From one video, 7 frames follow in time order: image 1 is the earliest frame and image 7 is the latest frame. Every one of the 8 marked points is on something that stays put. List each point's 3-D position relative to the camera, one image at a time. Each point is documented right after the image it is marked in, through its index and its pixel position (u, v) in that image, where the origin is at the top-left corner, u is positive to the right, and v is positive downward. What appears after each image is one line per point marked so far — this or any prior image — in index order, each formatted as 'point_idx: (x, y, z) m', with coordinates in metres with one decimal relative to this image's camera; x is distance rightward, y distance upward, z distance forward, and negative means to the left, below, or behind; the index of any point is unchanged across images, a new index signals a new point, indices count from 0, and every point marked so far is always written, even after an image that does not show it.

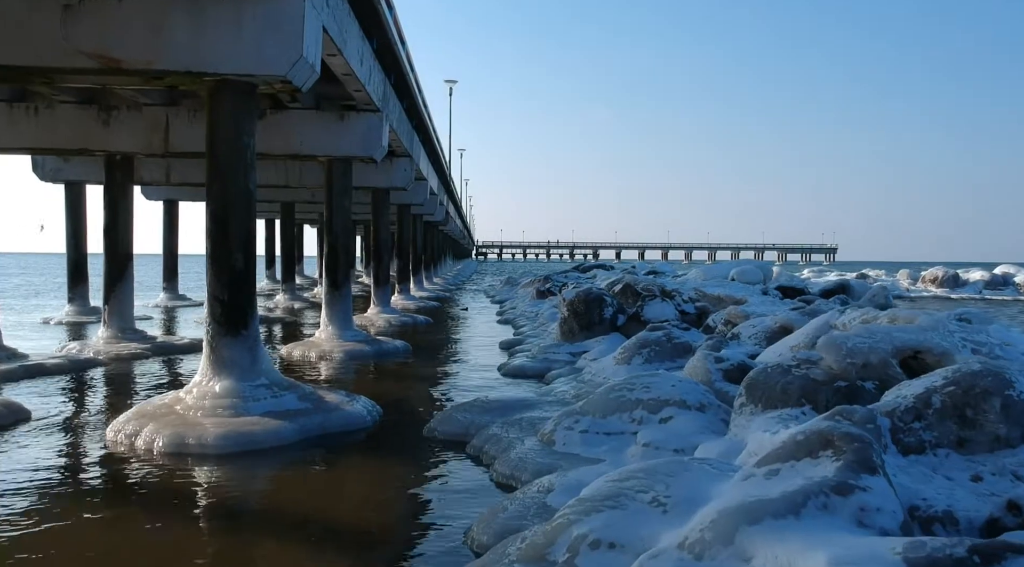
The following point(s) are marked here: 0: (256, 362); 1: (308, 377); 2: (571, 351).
0: (-2.6, -0.8, +9.0) m
1: (-2.9, -1.4, +13.3) m
2: (+0.9, -1.0, +13.1) m
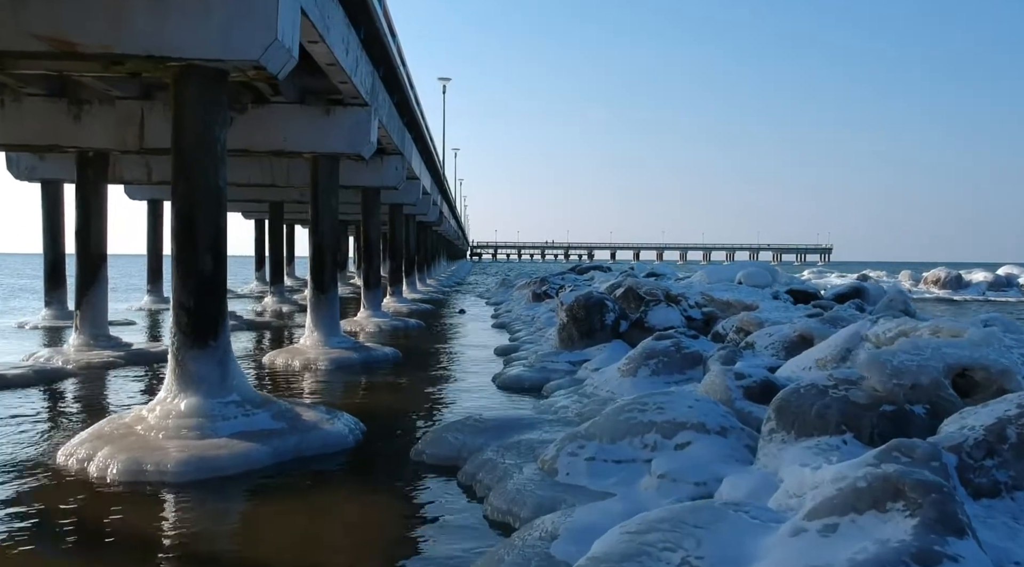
0: (-2.6, -0.9, +8.2) m
1: (-3.0, -1.5, +12.4) m
2: (+0.8, -1.1, +12.3) m
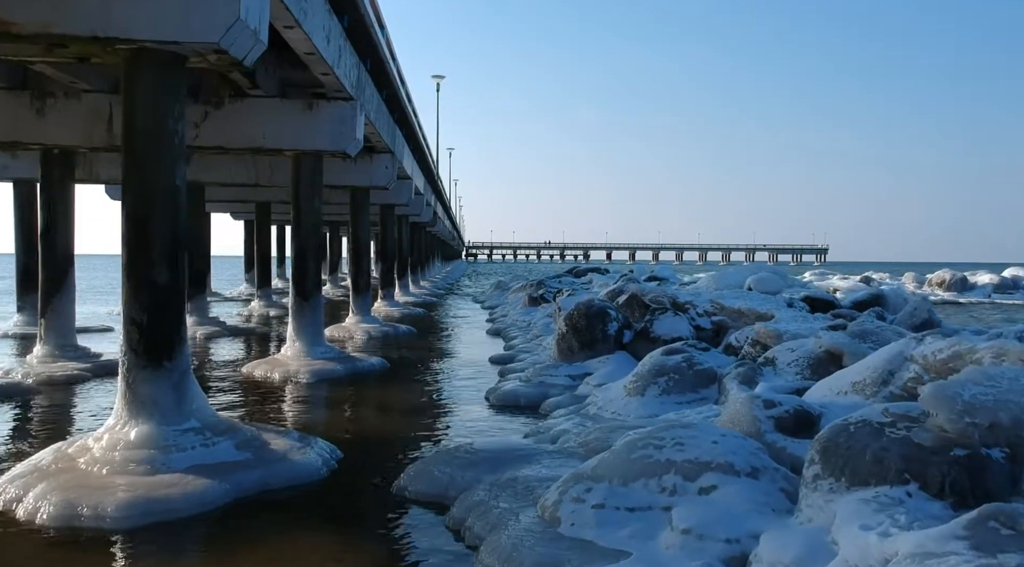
0: (-2.6, -0.9, +7.2) m
1: (-3.0, -1.6, +11.5) m
2: (+0.8, -1.1, +11.4) m
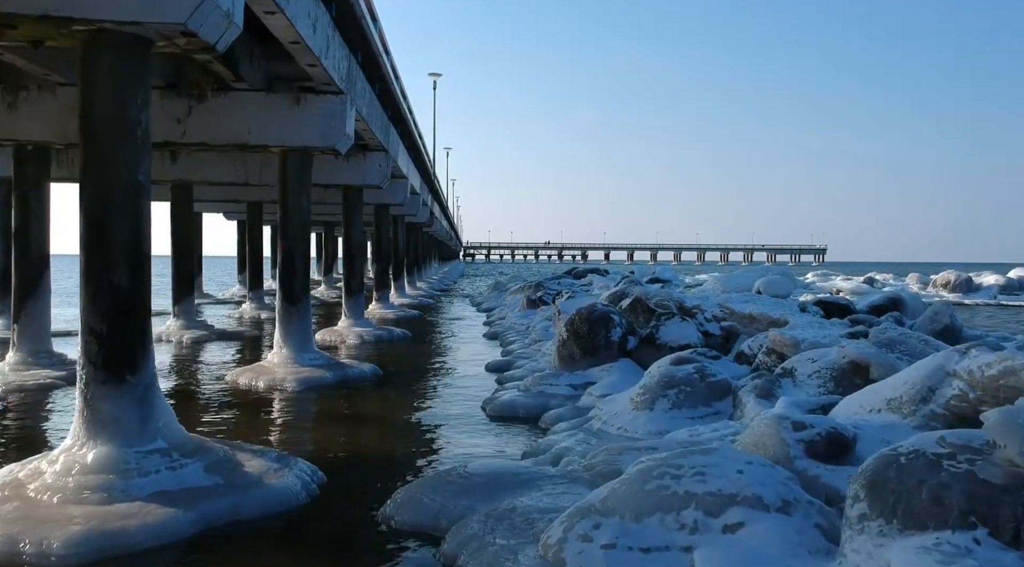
0: (-2.7, -1.0, +6.6) m
1: (-3.1, -1.6, +10.8) m
2: (+0.7, -1.2, +10.7) m
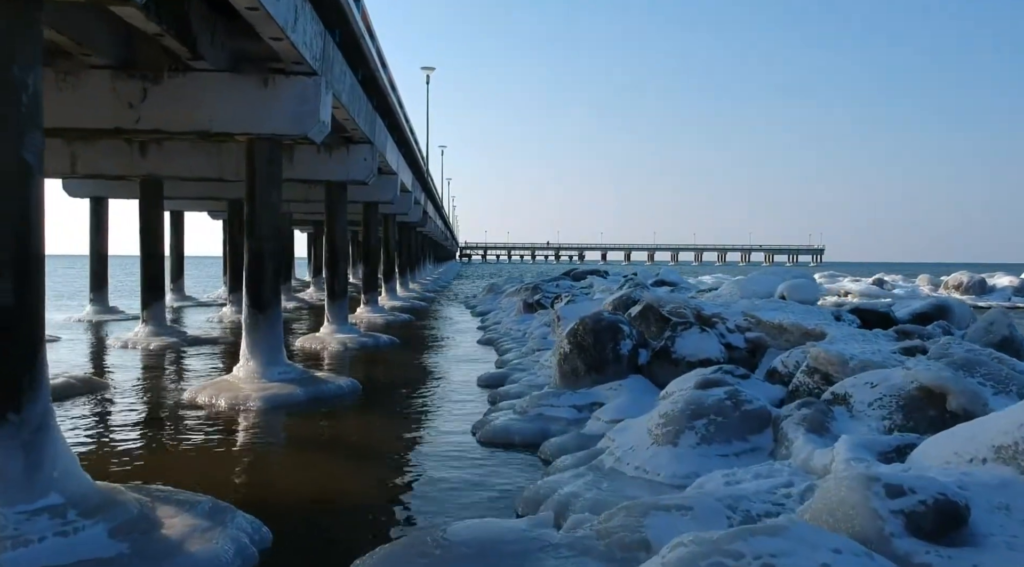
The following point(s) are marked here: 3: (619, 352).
0: (-2.7, -1.0, +5.1) m
1: (-3.1, -1.7, +9.4) m
2: (+0.7, -1.2, +9.3) m
3: (+1.2, -0.8, +9.8) m
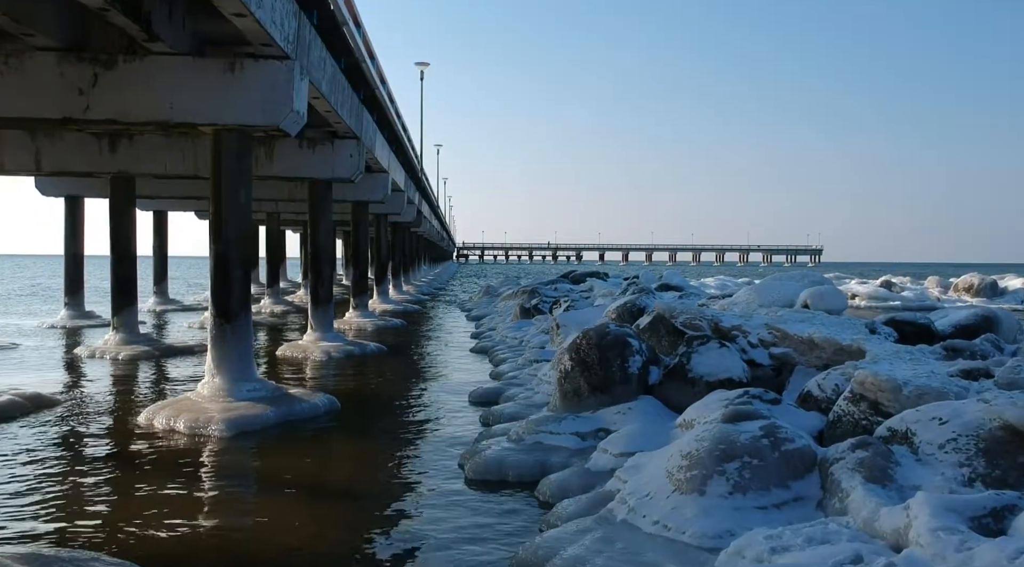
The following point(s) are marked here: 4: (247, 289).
0: (-2.7, -1.1, +3.9) m
1: (-3.2, -1.7, +8.2) m
2: (+0.6, -1.3, +8.1) m
3: (+1.1, -0.8, +8.6) m
4: (-3.3, -0.1, +11.2) m
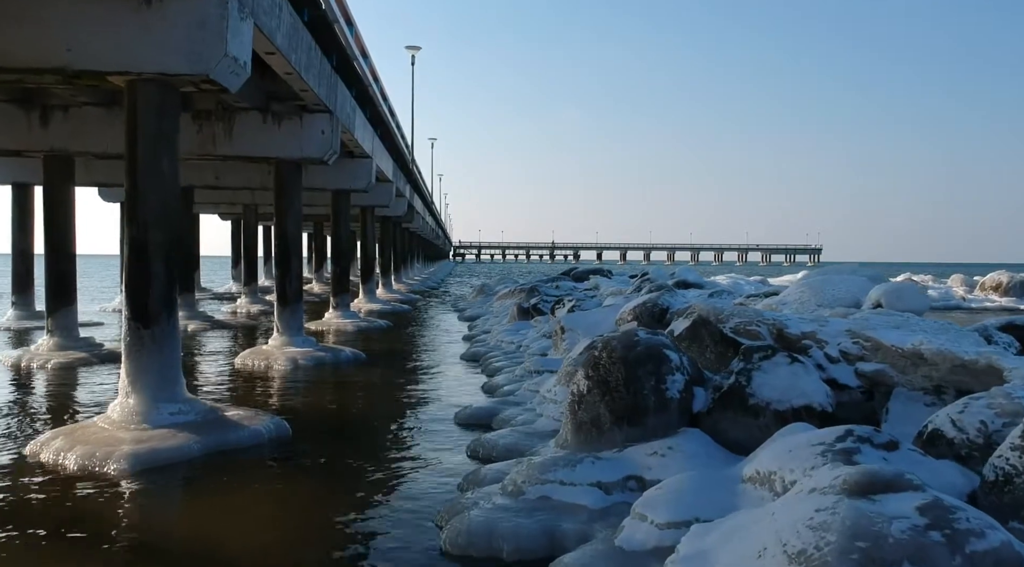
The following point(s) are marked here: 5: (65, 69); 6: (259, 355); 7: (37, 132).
0: (-2.8, -1.1, +1.6) m
1: (-3.2, -1.7, +5.8) m
2: (+0.6, -1.3, +5.8) m
3: (+1.1, -0.8, +6.3) m
4: (-3.3, 0.0, +8.8) m
5: (-4.0, +1.9, +8.1) m
6: (-4.3, -1.2, +15.4) m
7: (-7.7, +2.5, +14.5) m
